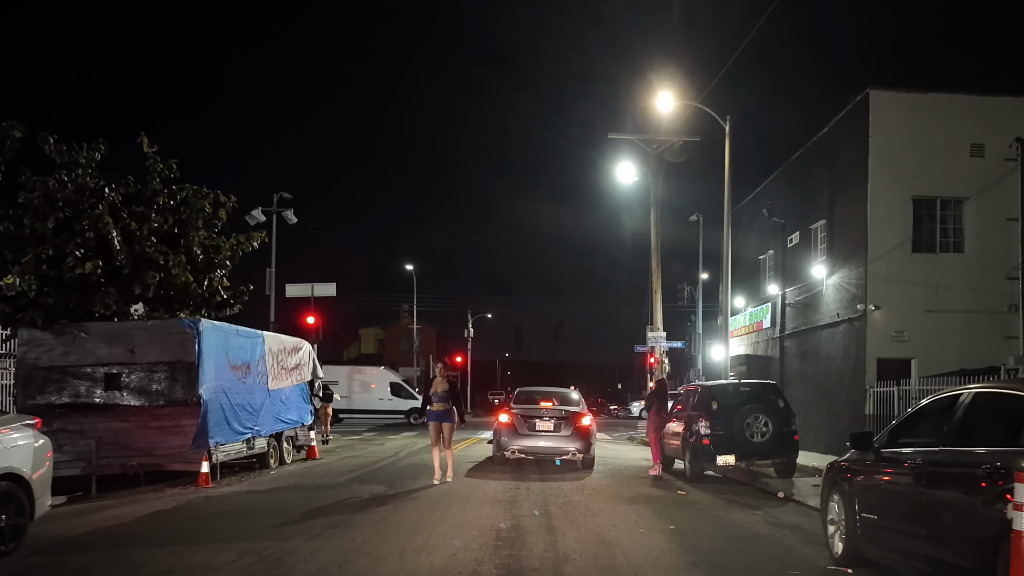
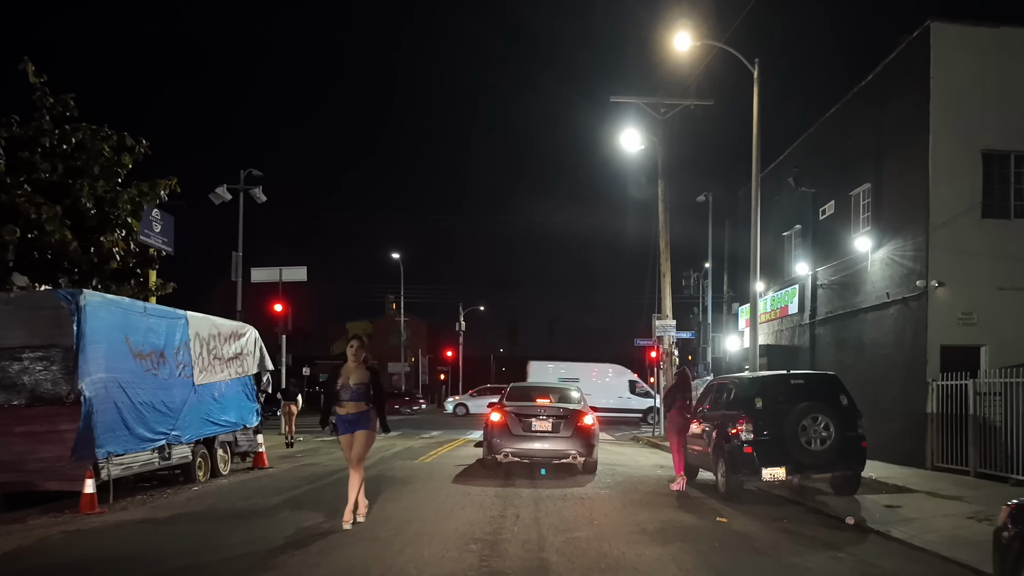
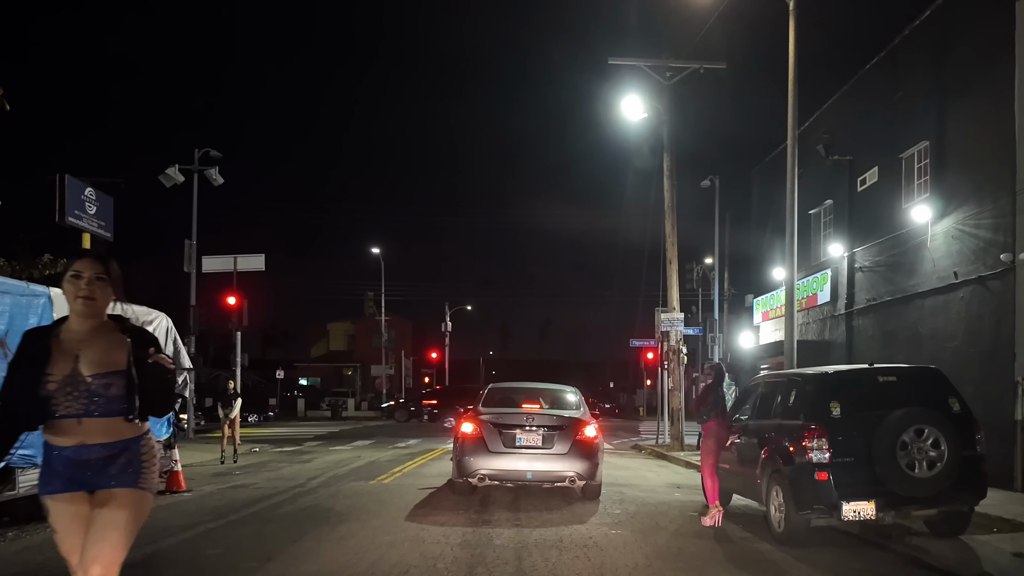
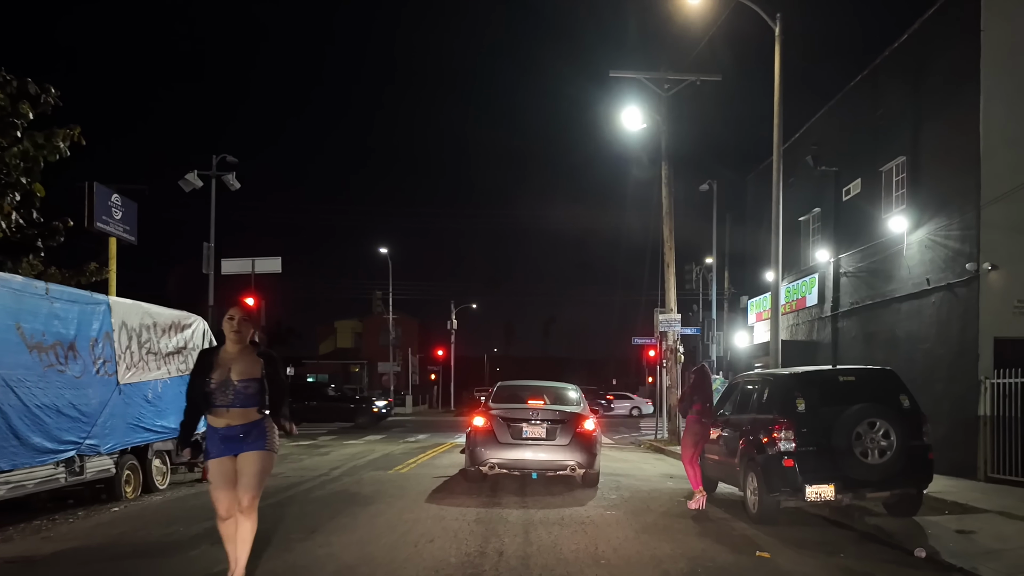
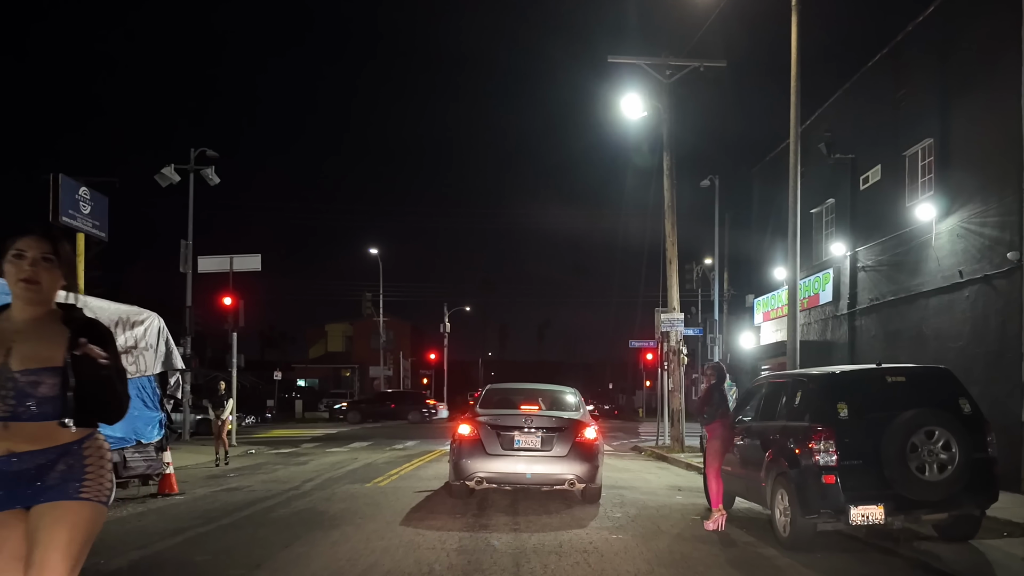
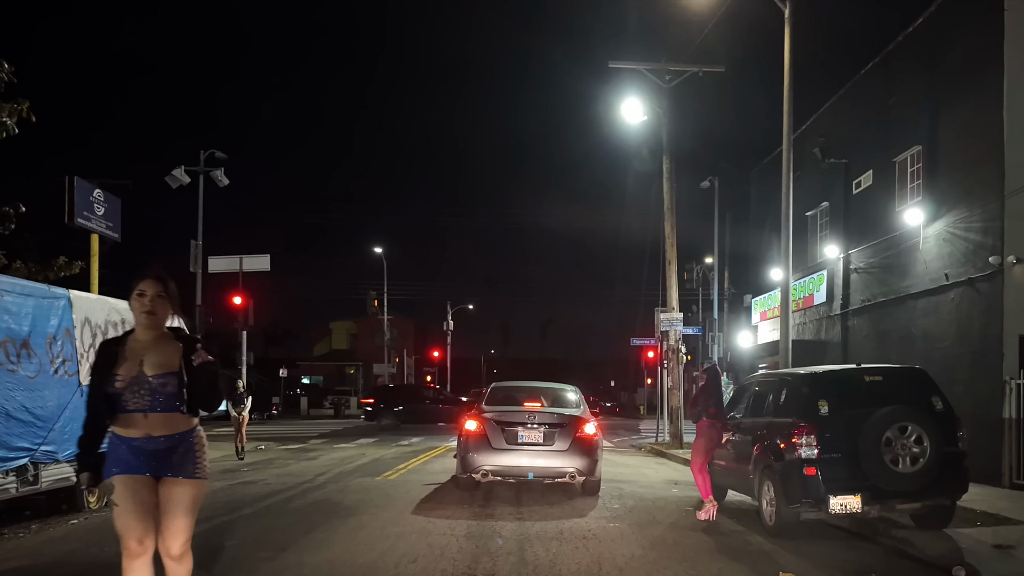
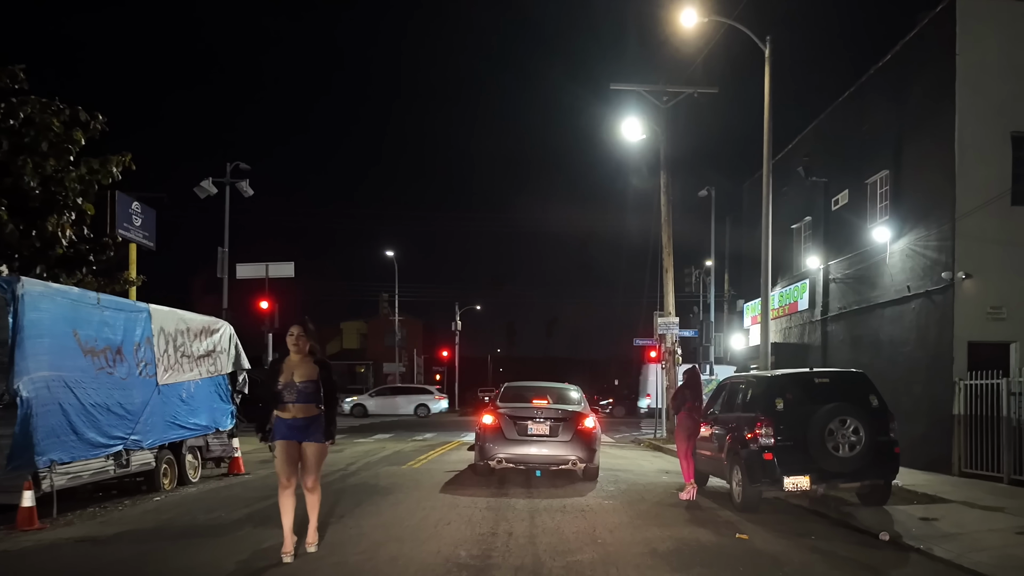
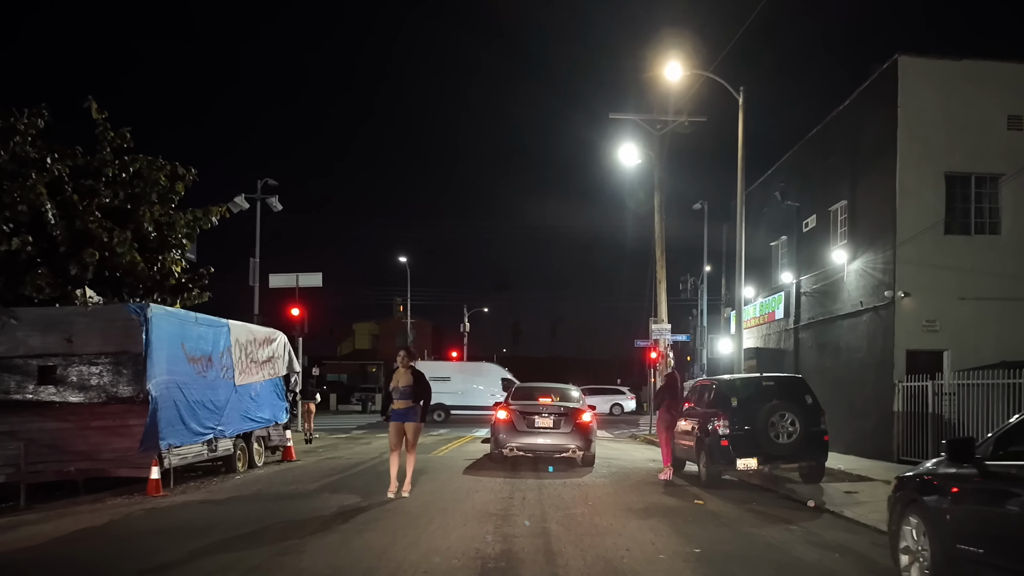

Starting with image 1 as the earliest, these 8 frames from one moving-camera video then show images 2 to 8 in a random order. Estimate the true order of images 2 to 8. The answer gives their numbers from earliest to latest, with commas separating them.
8, 2, 7, 4, 6, 3, 5
